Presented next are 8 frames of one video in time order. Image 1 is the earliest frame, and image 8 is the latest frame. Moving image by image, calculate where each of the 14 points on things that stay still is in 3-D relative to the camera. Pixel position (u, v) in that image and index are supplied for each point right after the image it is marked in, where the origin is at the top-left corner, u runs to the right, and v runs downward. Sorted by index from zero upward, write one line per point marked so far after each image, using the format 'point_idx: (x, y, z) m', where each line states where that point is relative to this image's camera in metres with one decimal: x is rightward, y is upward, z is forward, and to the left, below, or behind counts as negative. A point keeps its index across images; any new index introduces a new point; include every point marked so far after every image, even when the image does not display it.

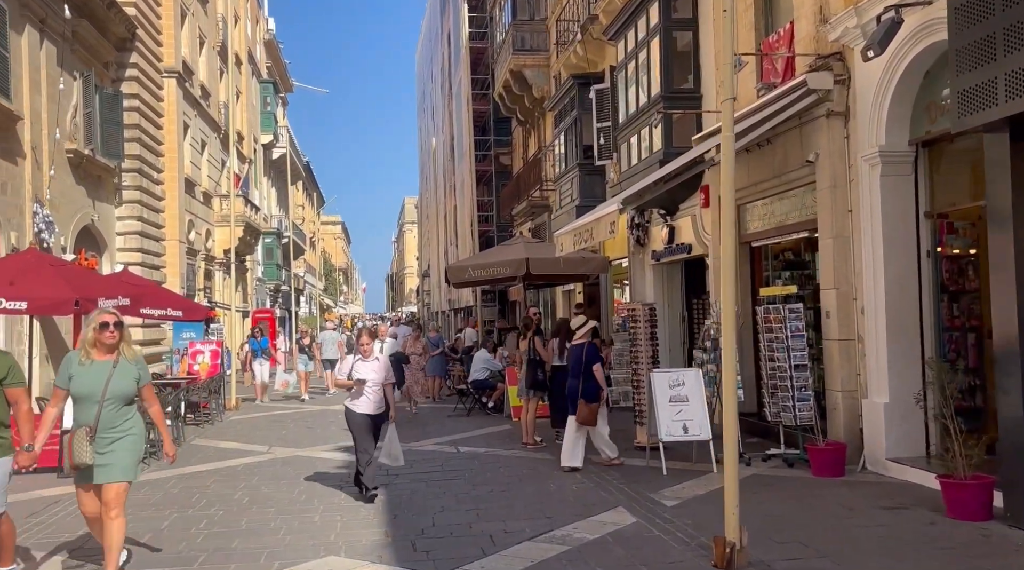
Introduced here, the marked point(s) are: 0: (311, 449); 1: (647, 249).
0: (-2.6, -2.2, +12.2) m
1: (+2.3, +0.6, +15.8) m
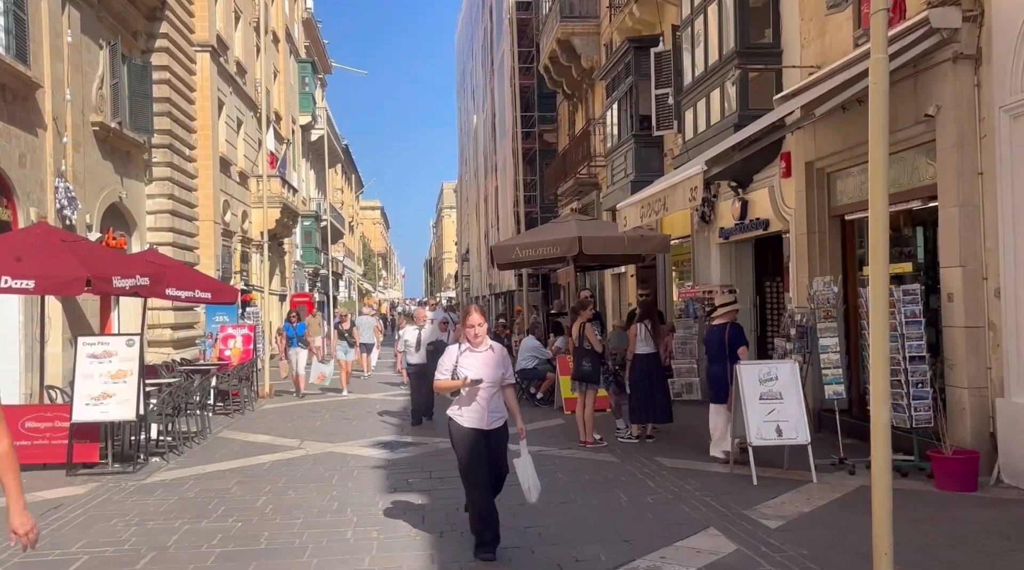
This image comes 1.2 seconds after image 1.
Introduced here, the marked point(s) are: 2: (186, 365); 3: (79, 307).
0: (-2.0, -1.9, +11.1) m
1: (+3.1, +0.9, +14.4) m
2: (-5.5, -1.4, +15.8) m
3: (-7.2, -0.4, +15.4) m
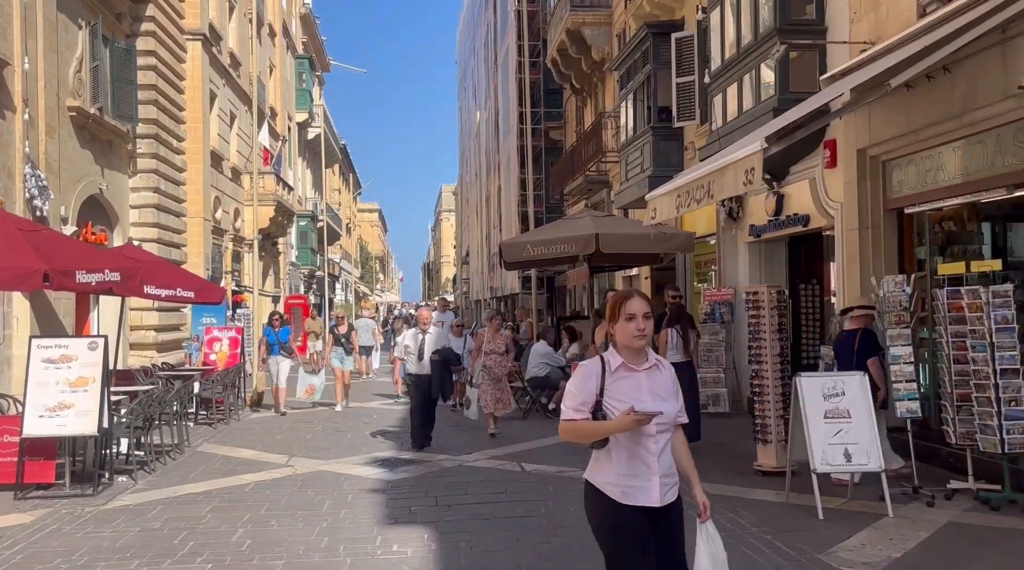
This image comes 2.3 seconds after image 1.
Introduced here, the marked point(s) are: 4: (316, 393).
0: (-1.8, -1.9, +9.9) m
1: (+3.3, +0.9, +13.3) m
2: (-5.4, -1.3, +14.6) m
3: (-7.0, -0.3, +14.2) m
4: (-3.1, -1.8, +14.6) m
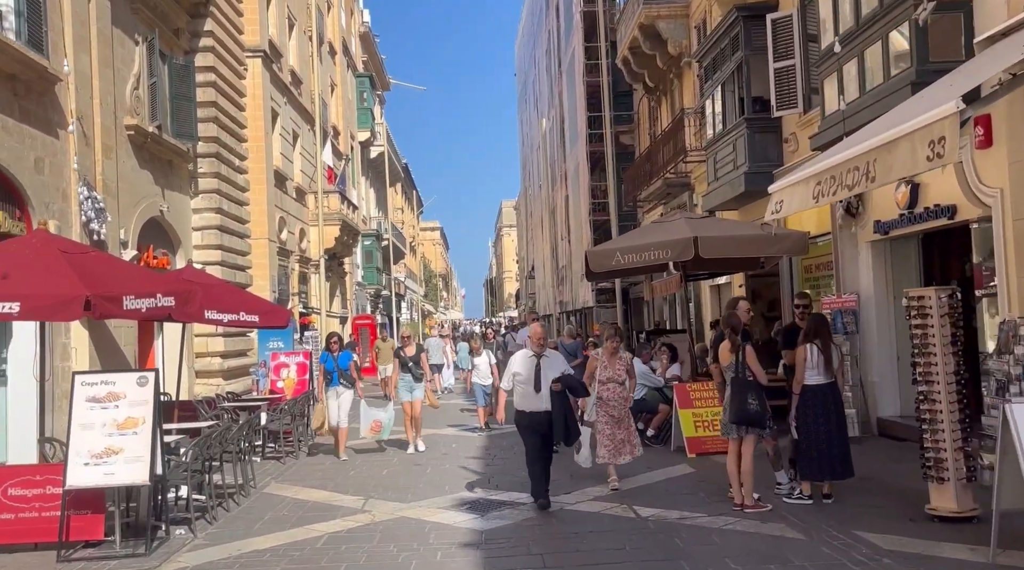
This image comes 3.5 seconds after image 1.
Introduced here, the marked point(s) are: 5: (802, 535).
0: (-0.8, -2.1, +8.6) m
1: (+4.4, +0.8, +11.7) m
2: (-4.1, -1.7, +13.6) m
3: (-5.8, -0.7, +13.4) m
4: (-1.8, -2.1, +13.4) m
5: (+2.1, -1.8, +6.8) m
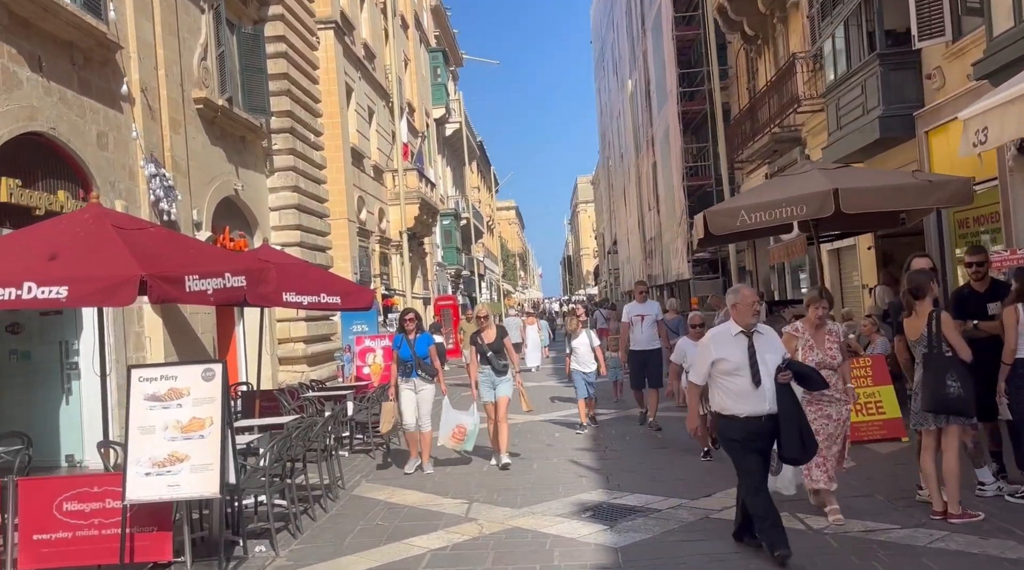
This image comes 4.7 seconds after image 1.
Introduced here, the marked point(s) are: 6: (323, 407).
0: (+0.2, -1.8, +7.3) m
1: (+5.6, +1.3, +9.9) m
2: (-2.6, -1.4, +12.5) m
3: (-4.4, -0.5, +12.4) m
4: (-0.4, -1.7, +12.2) m
5: (+3.0, -1.5, +5.2) m
6: (-2.2, -1.4, +10.9) m
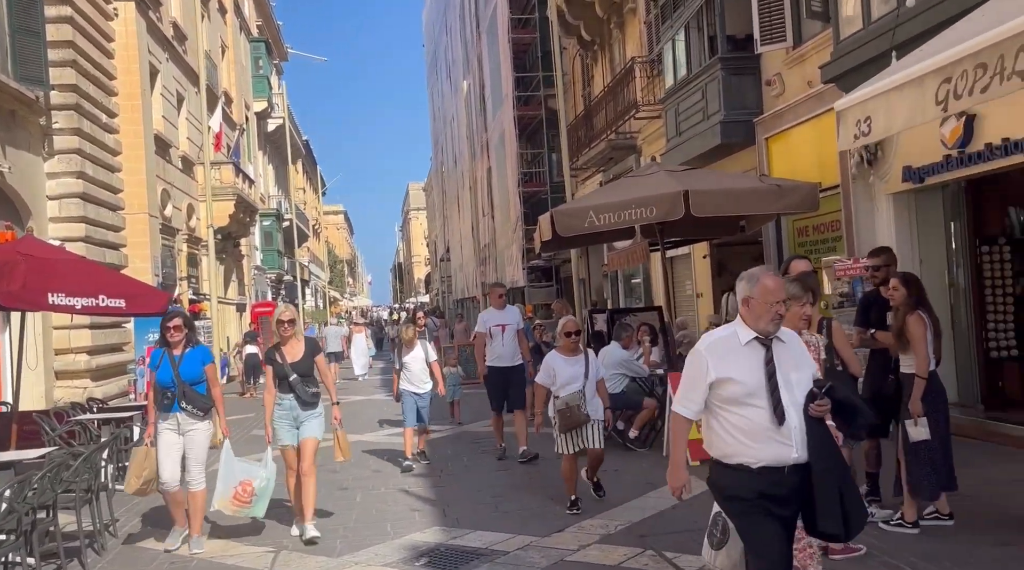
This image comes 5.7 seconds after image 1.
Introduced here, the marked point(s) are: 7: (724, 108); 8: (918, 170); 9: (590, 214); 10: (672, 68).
0: (-1.0, -1.8, +6.1) m
1: (+3.9, +1.2, +9.6) m
2: (-4.7, -1.4, +10.7) m
3: (-6.4, -0.5, +10.2) m
4: (-2.4, -1.7, +10.7) m
5: (+2.1, -1.5, +4.5) m
6: (-4.0, -1.5, +9.1) m
7: (+3.0, +2.5, +13.2) m
8: (+4.0, +1.1, +9.2) m
9: (+0.8, +0.8, +10.1) m
10: (+2.6, +3.6, +15.1) m
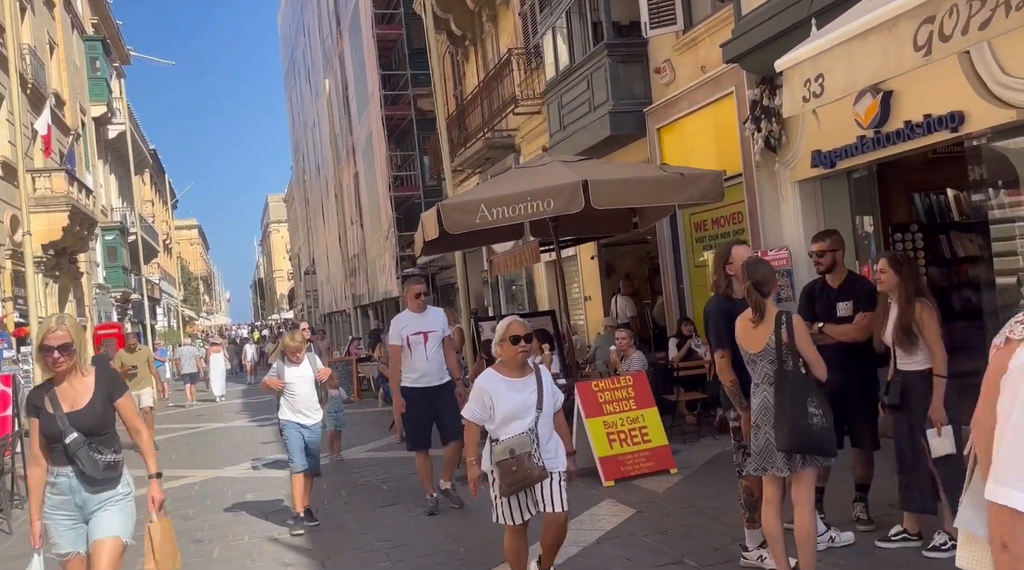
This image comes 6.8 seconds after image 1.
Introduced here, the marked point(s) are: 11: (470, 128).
0: (-1.5, -1.8, +4.7) m
1: (+2.7, +1.3, +9.0) m
2: (-5.9, -1.6, +8.8) m
3: (-7.5, -0.7, +8.1) m
4: (-3.6, -1.9, +9.1) m
5: (+1.8, -1.4, +3.6) m
6: (-4.9, -1.6, +7.3) m
7: (+1.3, +2.5, +12.4) m
8: (+2.9, +1.2, +8.5) m
9: (-0.3, +0.7, +9.0) m
10: (+0.6, +3.5, +14.2) m
11: (-0.9, +3.3, +19.6) m
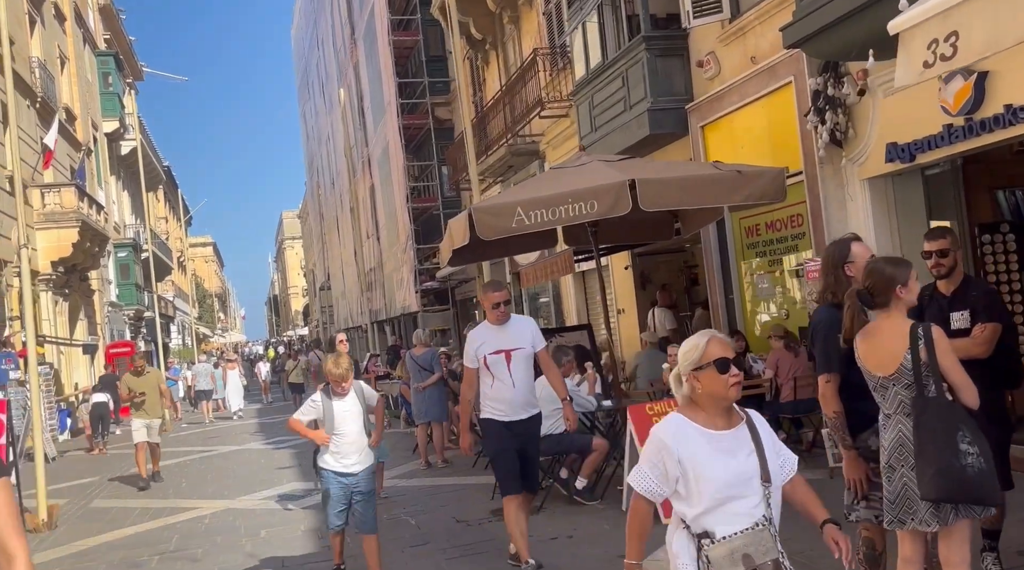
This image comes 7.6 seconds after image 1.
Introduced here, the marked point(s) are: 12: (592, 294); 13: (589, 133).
0: (-1.2, -1.9, +3.8) m
1: (+3.1, +1.2, +8.0) m
2: (-5.5, -1.8, +7.9) m
3: (-7.1, -0.9, +7.3) m
4: (-3.2, -2.0, +8.2) m
5: (+2.1, -1.4, +2.7) m
6: (-4.6, -1.7, +6.5) m
7: (+1.7, +2.4, +11.5) m
8: (+3.3, +1.1, +7.6) m
9: (0.0, +0.6, +8.1) m
10: (+1.0, +3.3, +13.4) m
11: (-0.4, +3.0, +18.7) m
12: (+1.2, -0.2, +15.5) m
13: (+1.1, +2.2, +13.4) m
